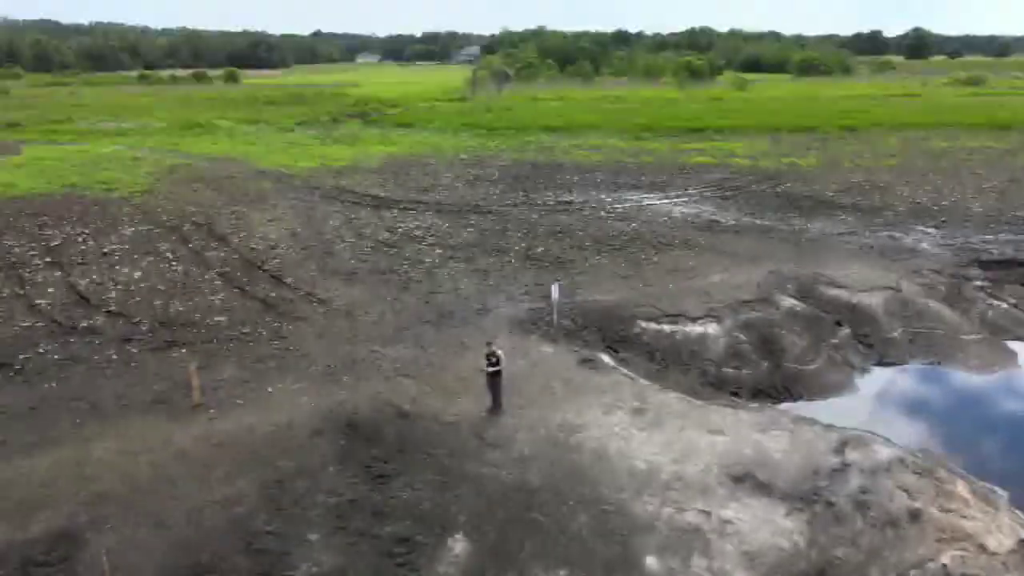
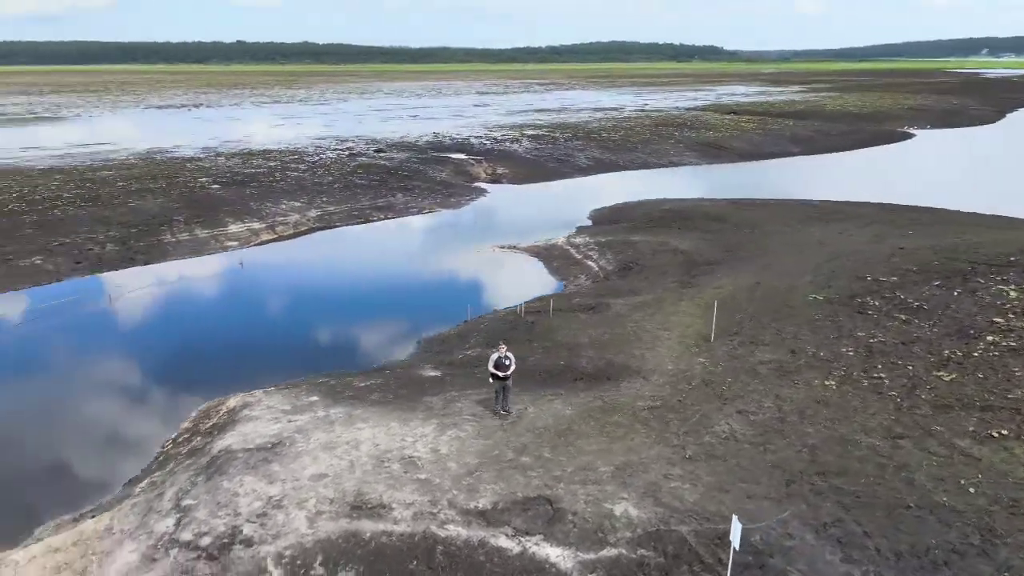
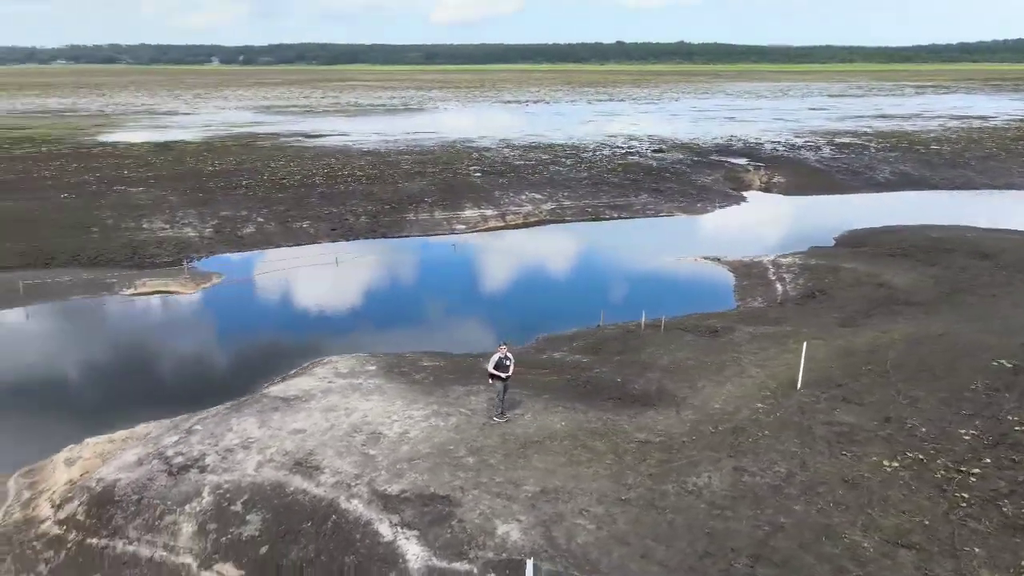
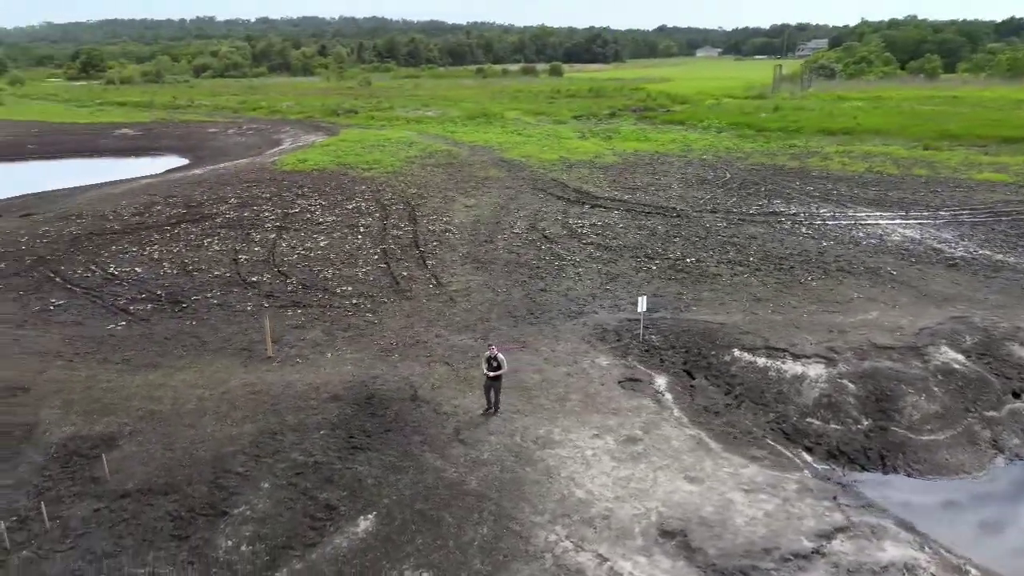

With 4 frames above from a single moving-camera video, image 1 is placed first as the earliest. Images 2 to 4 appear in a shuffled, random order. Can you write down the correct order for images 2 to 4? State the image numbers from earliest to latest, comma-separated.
4, 2, 3
